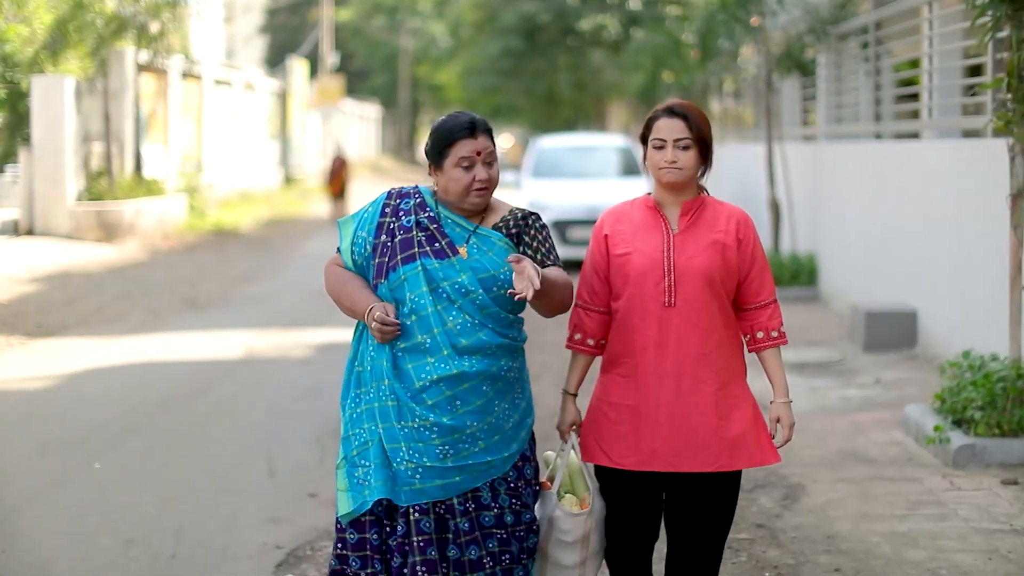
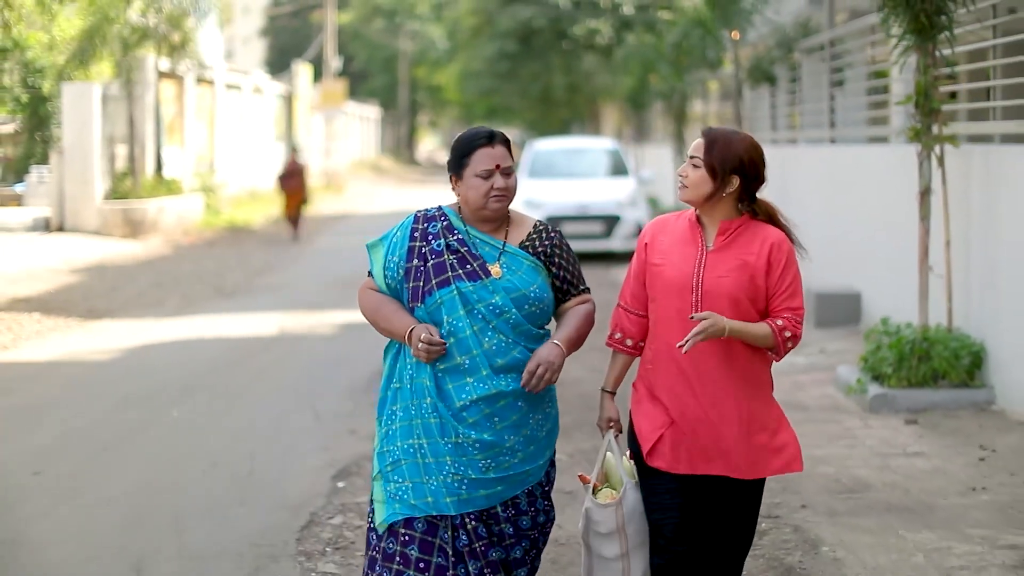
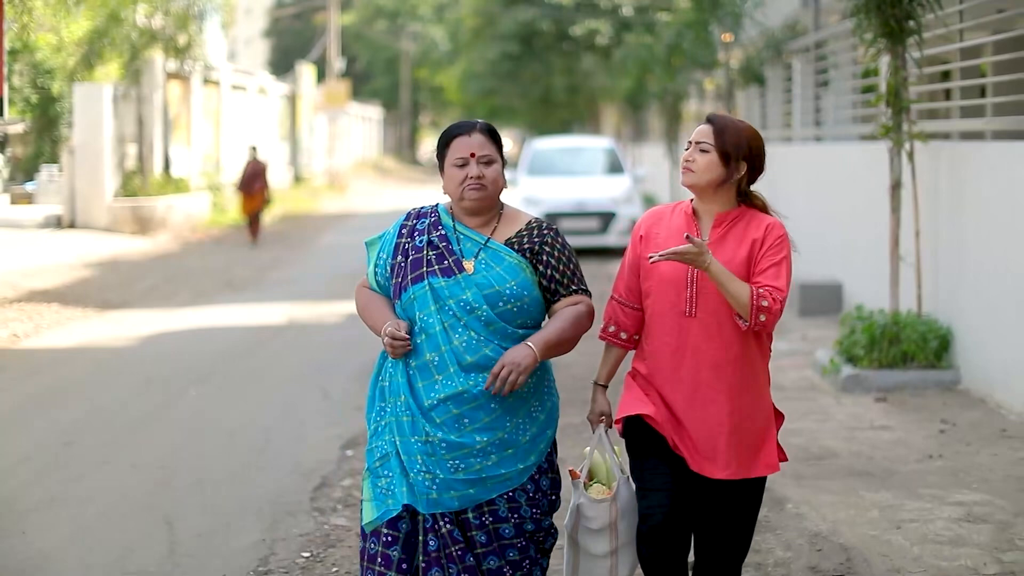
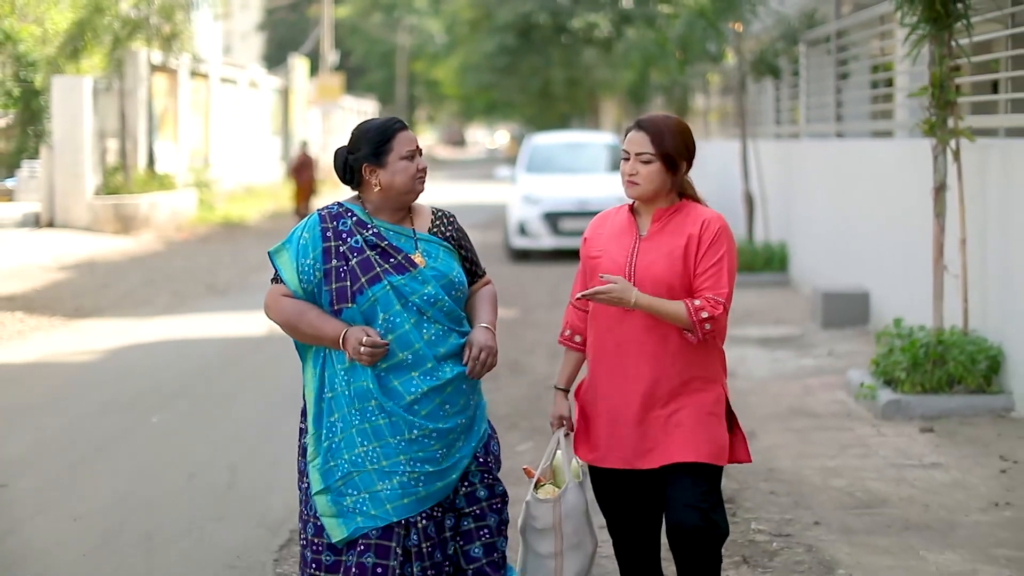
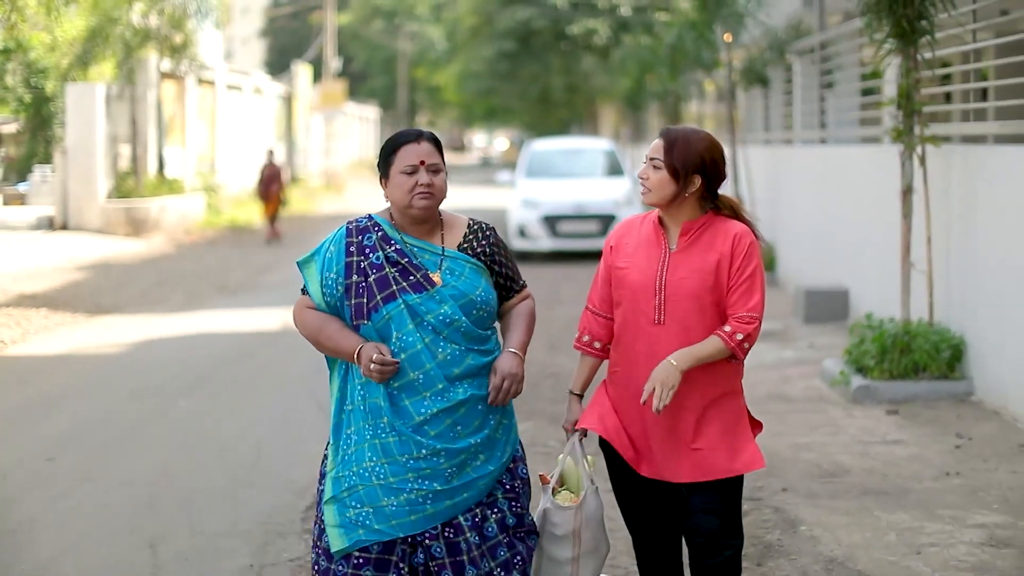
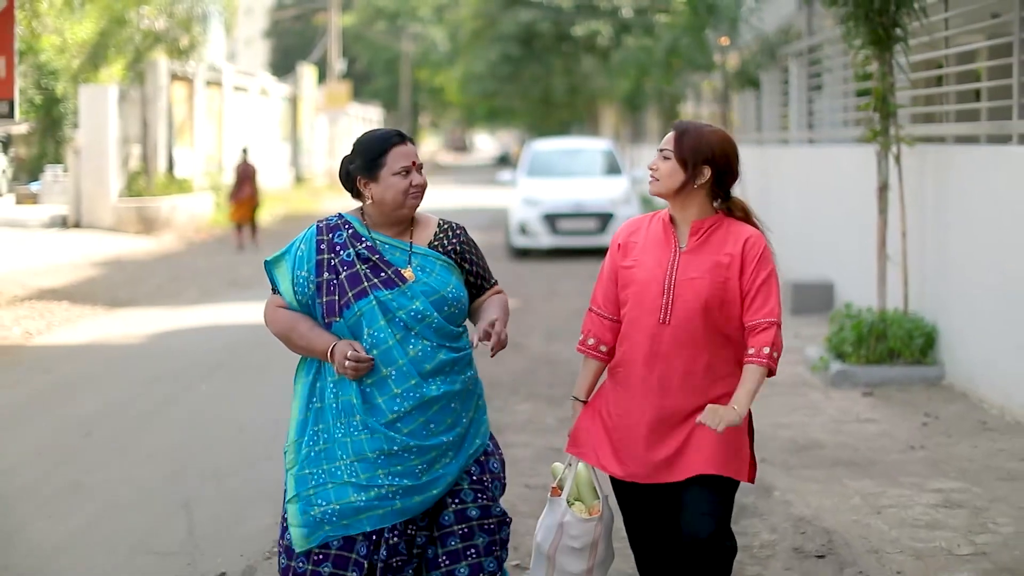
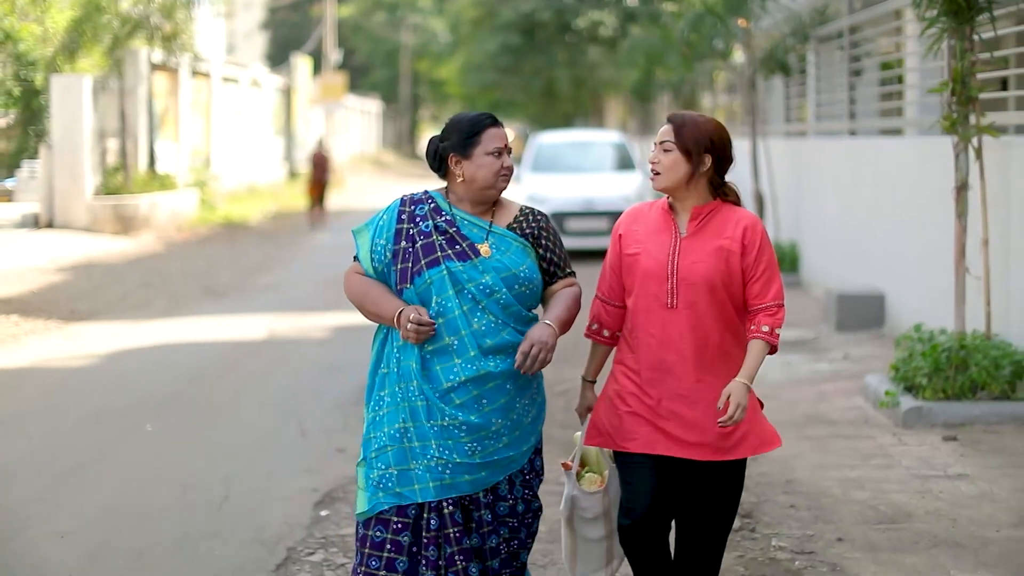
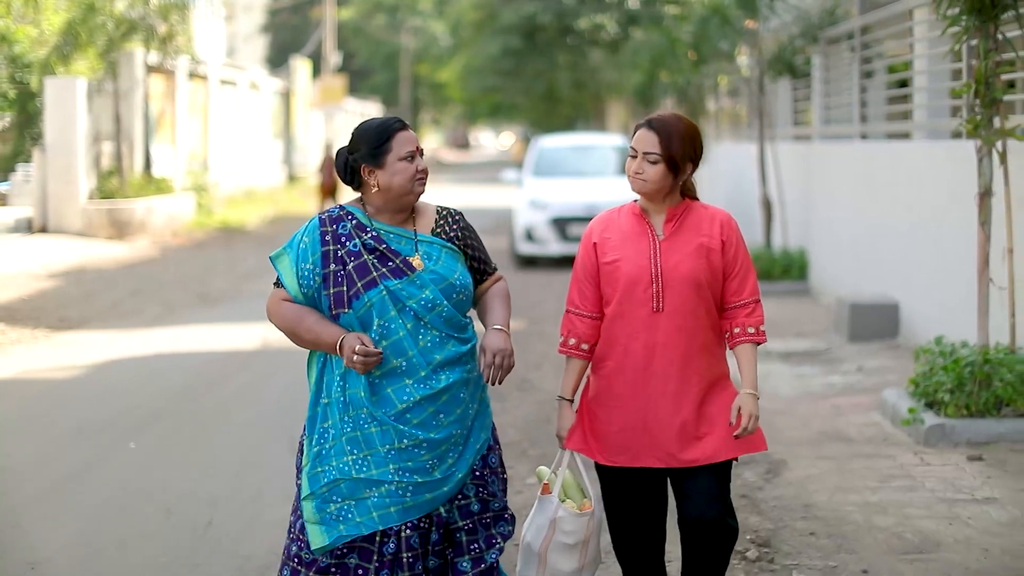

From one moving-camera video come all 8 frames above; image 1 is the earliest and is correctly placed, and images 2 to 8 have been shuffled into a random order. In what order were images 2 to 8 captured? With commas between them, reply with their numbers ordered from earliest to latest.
8, 7, 4, 2, 5, 3, 6
